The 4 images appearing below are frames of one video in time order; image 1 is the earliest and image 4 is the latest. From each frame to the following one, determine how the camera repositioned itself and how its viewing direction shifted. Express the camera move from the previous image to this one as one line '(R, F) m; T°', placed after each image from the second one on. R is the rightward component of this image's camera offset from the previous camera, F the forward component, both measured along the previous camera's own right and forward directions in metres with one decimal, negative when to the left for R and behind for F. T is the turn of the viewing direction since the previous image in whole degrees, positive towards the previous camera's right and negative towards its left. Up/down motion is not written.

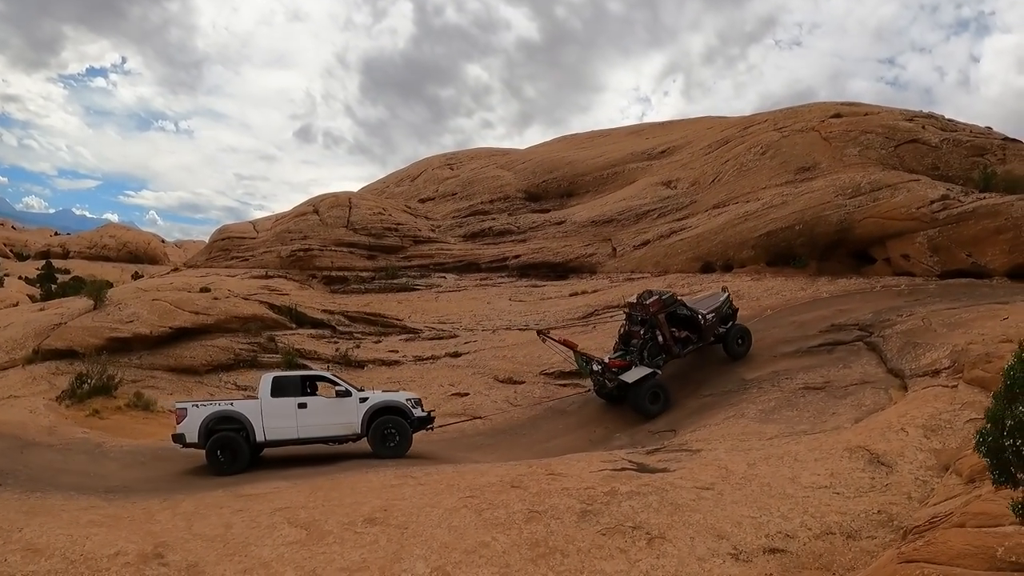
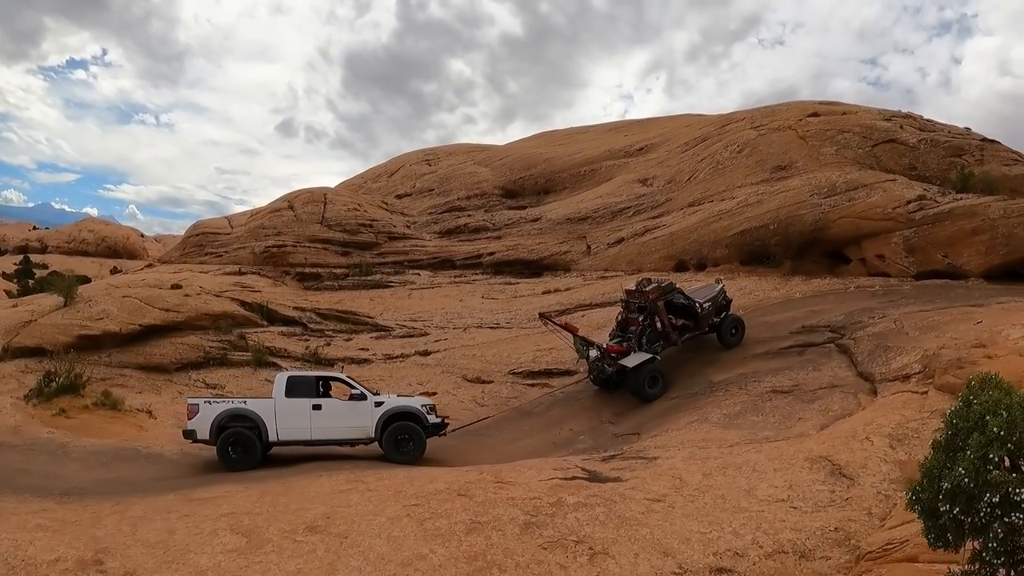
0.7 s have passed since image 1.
(+0.4, +0.4) m; +1°
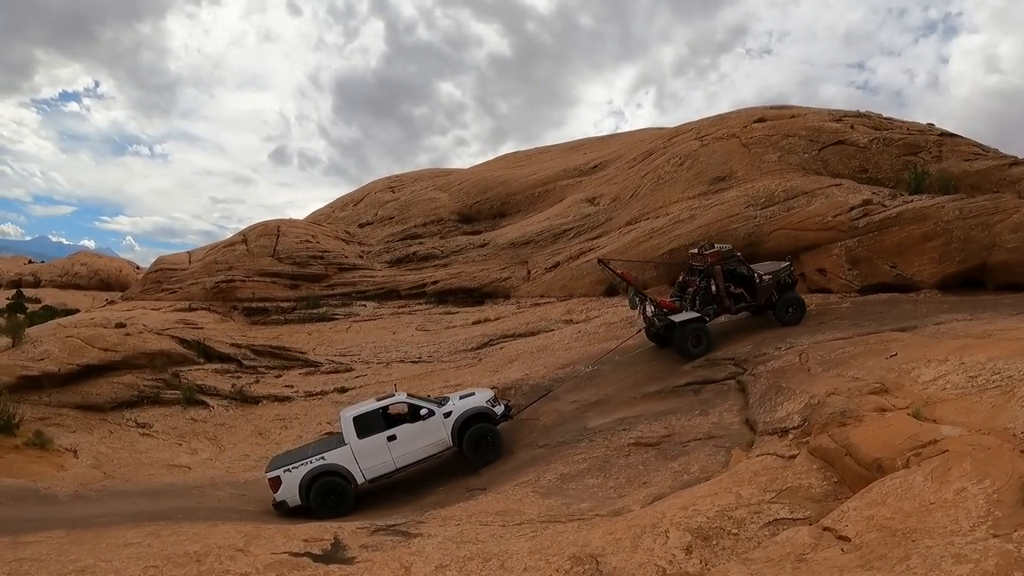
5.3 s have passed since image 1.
(+2.5, +1.7) m; -1°
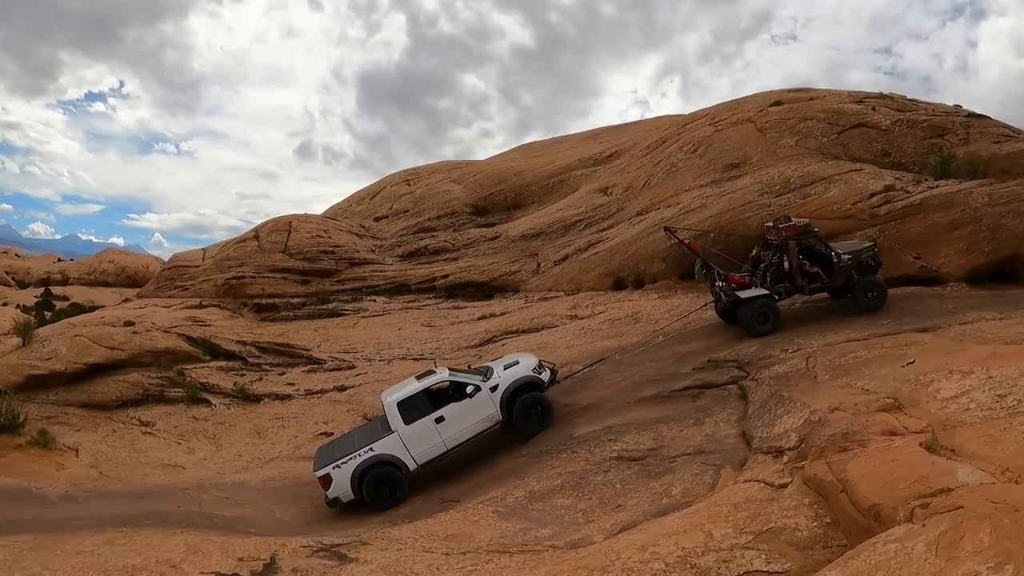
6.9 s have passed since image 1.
(+0.7, +0.8) m; -3°
